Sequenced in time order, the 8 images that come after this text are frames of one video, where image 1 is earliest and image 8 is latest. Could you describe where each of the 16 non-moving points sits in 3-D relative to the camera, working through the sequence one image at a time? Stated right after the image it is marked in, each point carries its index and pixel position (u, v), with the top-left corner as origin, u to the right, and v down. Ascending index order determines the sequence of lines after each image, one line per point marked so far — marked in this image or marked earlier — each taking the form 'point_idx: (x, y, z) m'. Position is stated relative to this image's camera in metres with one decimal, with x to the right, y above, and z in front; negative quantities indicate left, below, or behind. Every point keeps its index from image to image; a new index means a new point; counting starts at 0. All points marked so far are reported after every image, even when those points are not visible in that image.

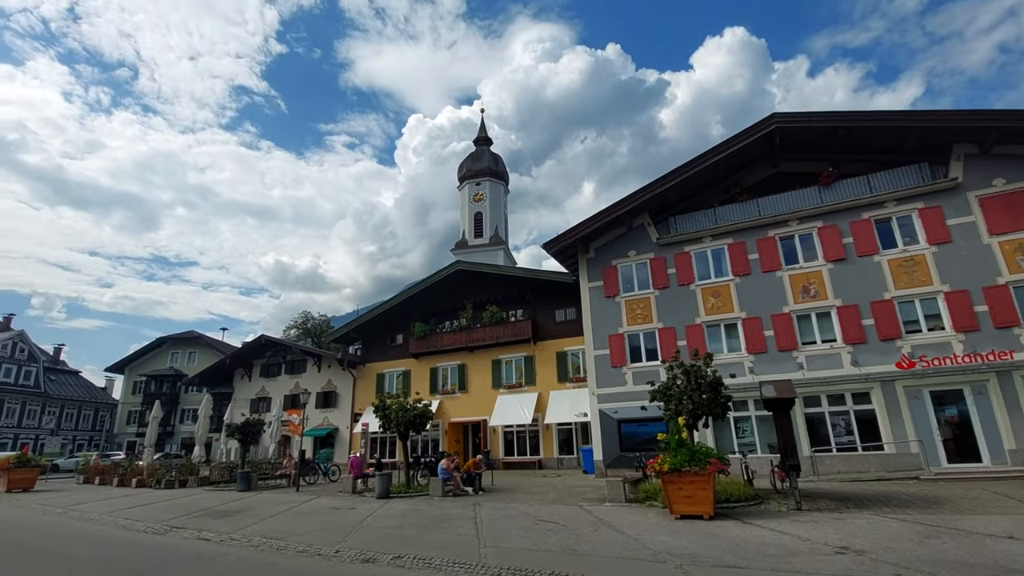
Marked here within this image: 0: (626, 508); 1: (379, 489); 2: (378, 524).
0: (+2.8, -5.4, +12.2) m
1: (-4.1, -6.1, +15.0) m
2: (-2.9, -5.2, +10.9) m
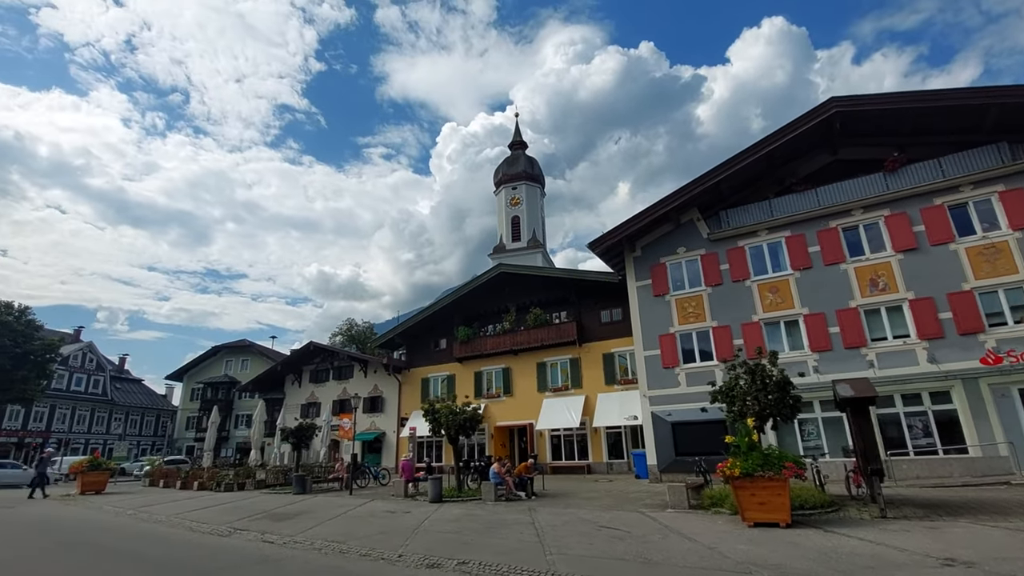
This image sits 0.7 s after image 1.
0: (+4.2, -5.3, +11.6) m
1: (-2.4, -6.2, +14.9) m
2: (-1.6, -5.2, +10.7) m
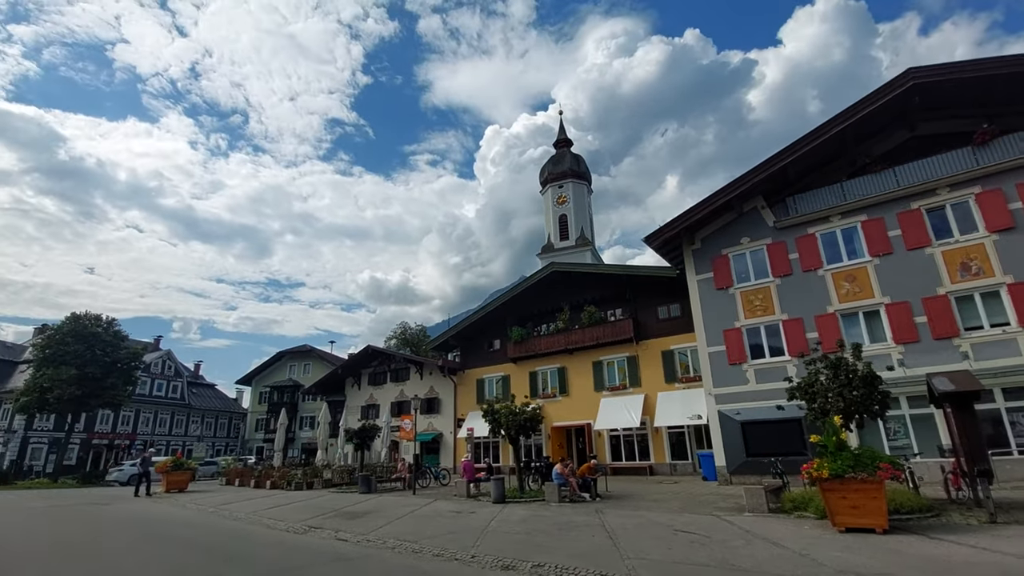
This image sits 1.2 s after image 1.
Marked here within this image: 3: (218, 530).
0: (+5.7, -5.1, +10.9) m
1: (-0.5, -6.1, +14.8) m
2: (-0.2, -5.2, +10.6) m
3: (-6.9, -5.7, +11.6) m
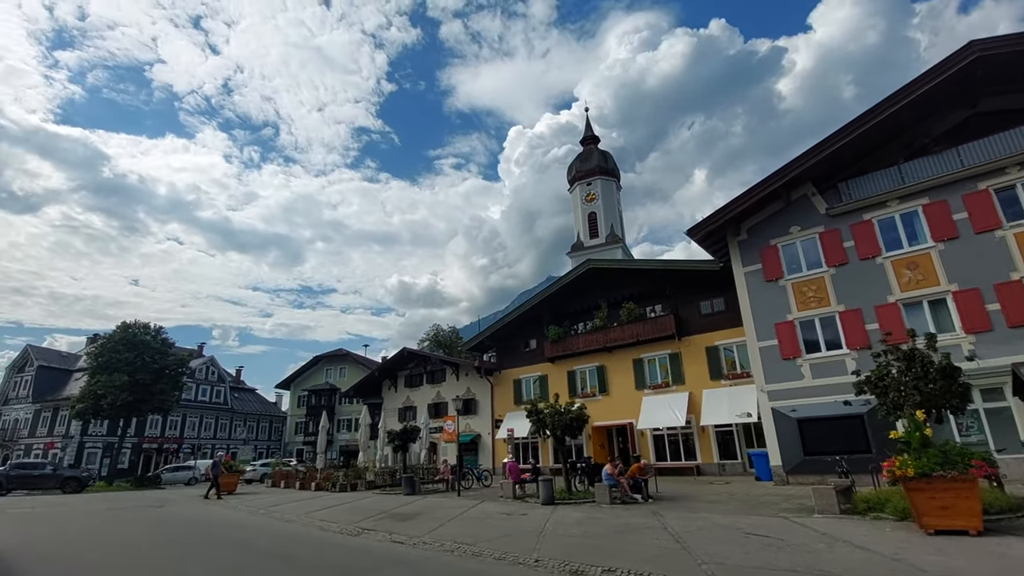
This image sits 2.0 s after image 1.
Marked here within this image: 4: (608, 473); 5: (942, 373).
0: (+6.9, -4.8, +10.2) m
1: (+0.9, -6.1, +14.5) m
2: (+1.0, -5.0, +10.2) m
3: (-5.6, -5.7, +11.6) m
4: (+2.8, -5.5, +14.6) m
5: (+9.4, -1.9, +10.8) m
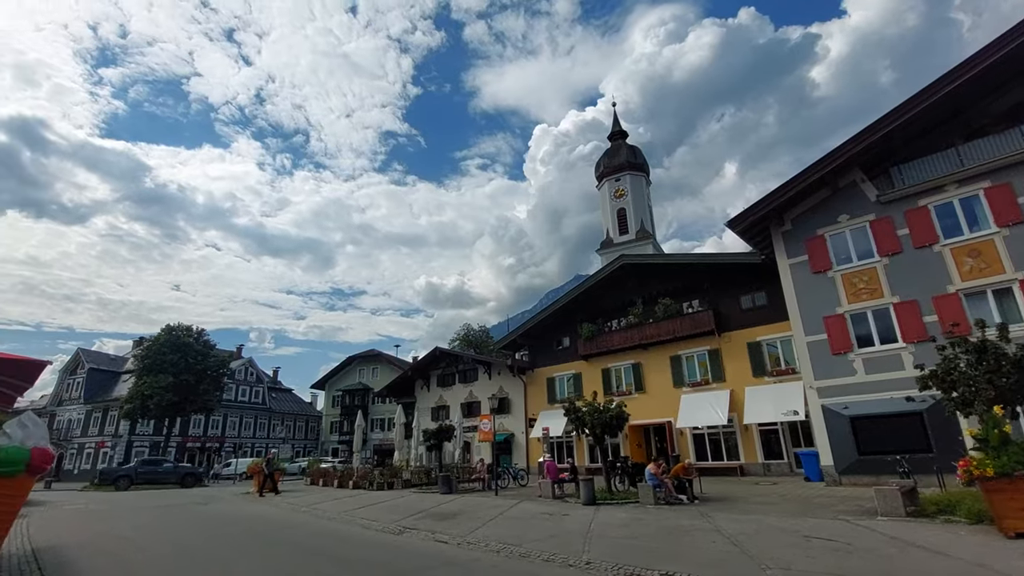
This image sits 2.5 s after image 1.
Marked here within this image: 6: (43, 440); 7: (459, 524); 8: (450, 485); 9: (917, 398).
0: (+7.8, -4.6, +9.5) m
1: (+2.1, -5.9, +14.1) m
2: (+1.9, -4.9, +9.9) m
3: (-4.6, -5.7, +11.7) m
4: (+4.0, -5.3, +14.2) m
5: (+10.2, -1.6, +10.0) m
6: (-6.4, -2.1, +6.9) m
7: (-1.3, -5.7, +12.0) m
8: (-2.4, -7.7, +19.5) m
9: (+12.9, -3.6, +16.1) m
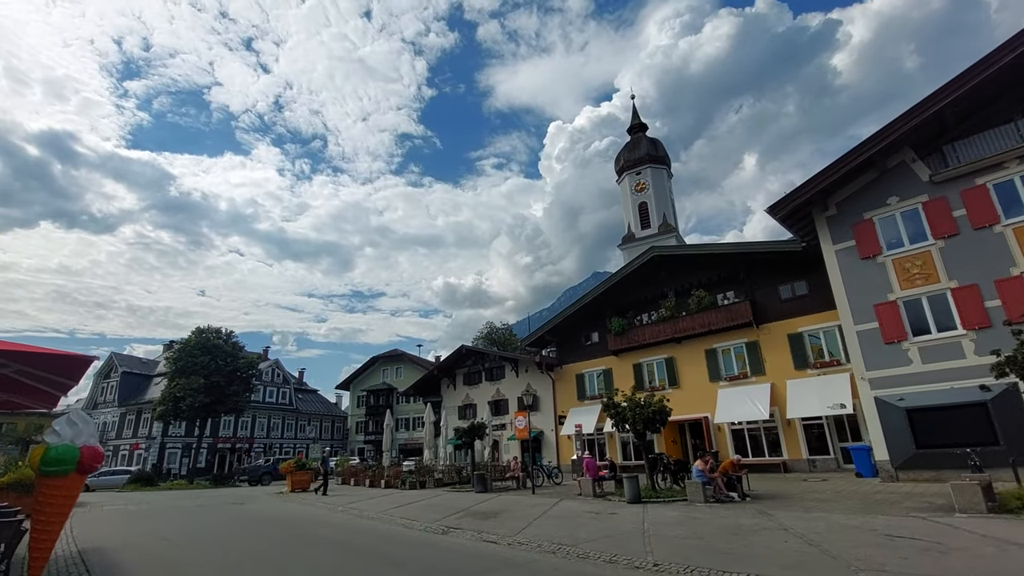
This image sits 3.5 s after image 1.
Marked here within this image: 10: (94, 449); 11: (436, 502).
0: (+8.8, -4.2, +8.8) m
1: (+3.3, -5.6, +13.6) m
2: (+2.9, -4.6, +9.4) m
3: (-3.5, -5.6, +11.4) m
4: (+5.1, -5.0, +13.6) m
5: (+11.2, -1.1, +9.2) m
6: (-5.6, -2.0, +6.6) m
7: (-0.2, -5.5, +11.6) m
8: (-1.0, -7.5, +19.1) m
9: (+14.1, -3.1, +15.2) m
10: (-5.5, -2.1, +6.5) m
11: (-2.5, -7.0, +16.2) m
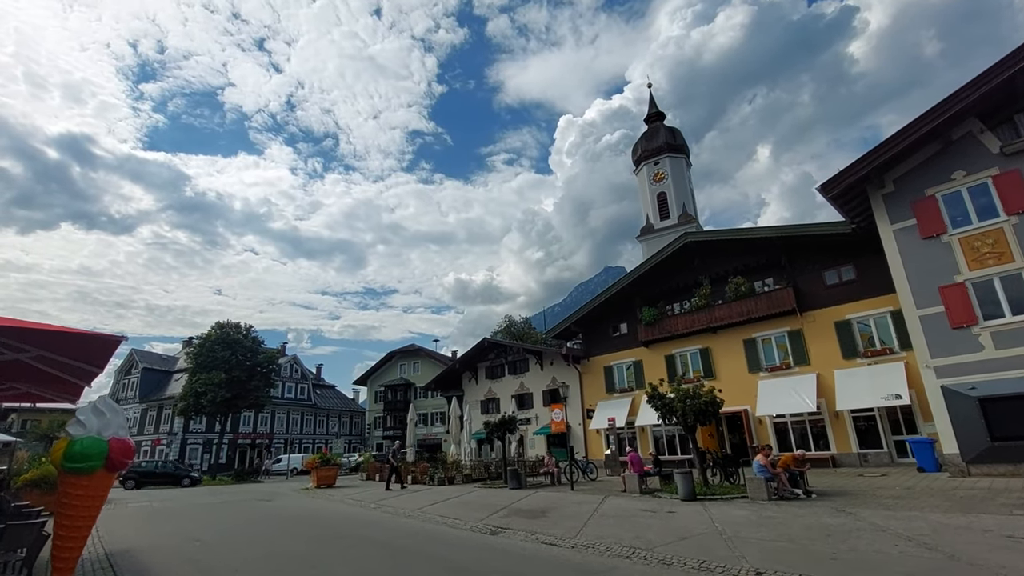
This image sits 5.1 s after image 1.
0: (+9.9, -3.7, +7.7) m
1: (+4.4, -5.1, +12.7) m
2: (+4.0, -4.2, +8.4) m
3: (-2.4, -5.2, +10.6) m
4: (+6.3, -4.5, +12.6) m
5: (+12.2, -0.6, +8.0) m
6: (-4.6, -1.7, +5.9) m
7: (+0.9, -5.1, +10.7) m
8: (+0.3, -7.0, +18.3) m
9: (+15.3, -2.5, +14.0) m
10: (-4.5, -1.8, +5.8) m
11: (-1.2, -6.6, +15.4) m
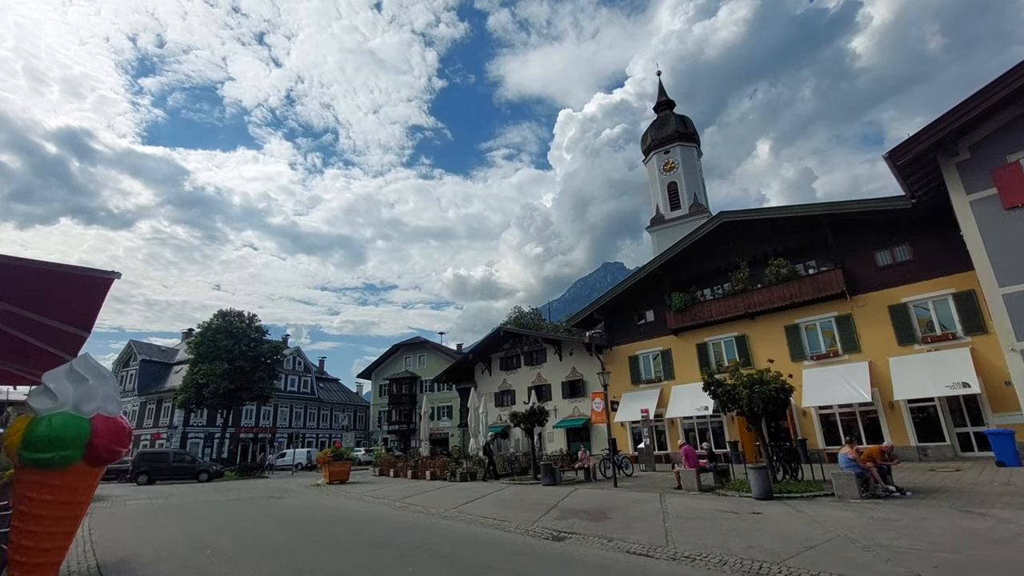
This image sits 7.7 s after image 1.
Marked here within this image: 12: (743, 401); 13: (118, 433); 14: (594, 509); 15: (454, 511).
0: (+11.0, -3.1, +6.2) m
1: (+5.6, -4.4, +11.1) m
2: (+5.2, -3.5, +6.9) m
3: (-1.2, -4.5, +9.0) m
4: (+7.5, -3.8, +11.0) m
5: (+13.4, 0.0, +6.4) m
6: (-3.5, -1.0, +4.3) m
7: (+2.1, -4.4, +9.1) m
8: (+1.4, -6.3, +16.7) m
9: (+16.4, -1.8, +12.4) m
10: (-3.3, -1.1, +4.2) m
11: (-0.1, -5.8, +13.9) m
12: (+6.2, -3.0, +13.3) m
13: (-3.3, -1.2, +4.2) m
14: (+1.7, -4.9, +11.0) m
15: (-1.4, -5.5, +12.2) m
